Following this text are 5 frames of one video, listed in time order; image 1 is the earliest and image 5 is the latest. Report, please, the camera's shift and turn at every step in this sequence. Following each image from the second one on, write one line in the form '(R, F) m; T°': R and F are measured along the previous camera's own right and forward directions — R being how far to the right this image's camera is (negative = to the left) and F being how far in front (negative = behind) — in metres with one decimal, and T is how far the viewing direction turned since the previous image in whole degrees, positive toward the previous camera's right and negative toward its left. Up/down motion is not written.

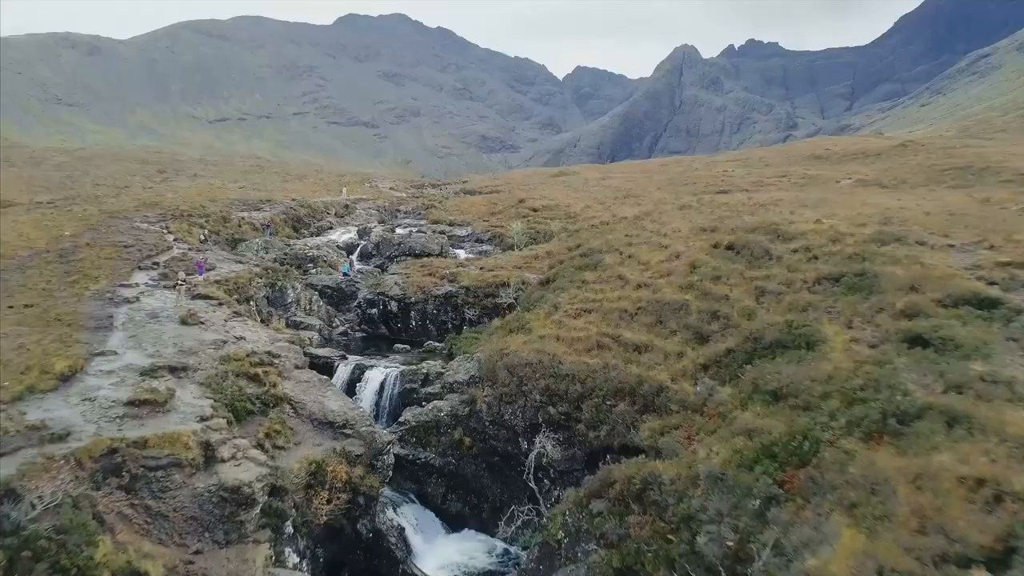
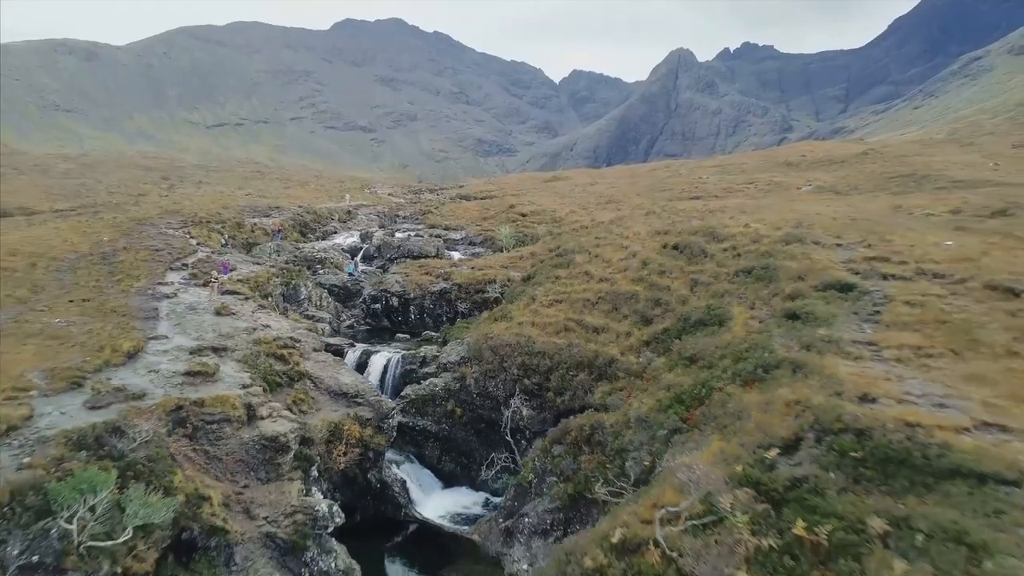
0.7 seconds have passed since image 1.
(+0.7, -6.0) m; 0°
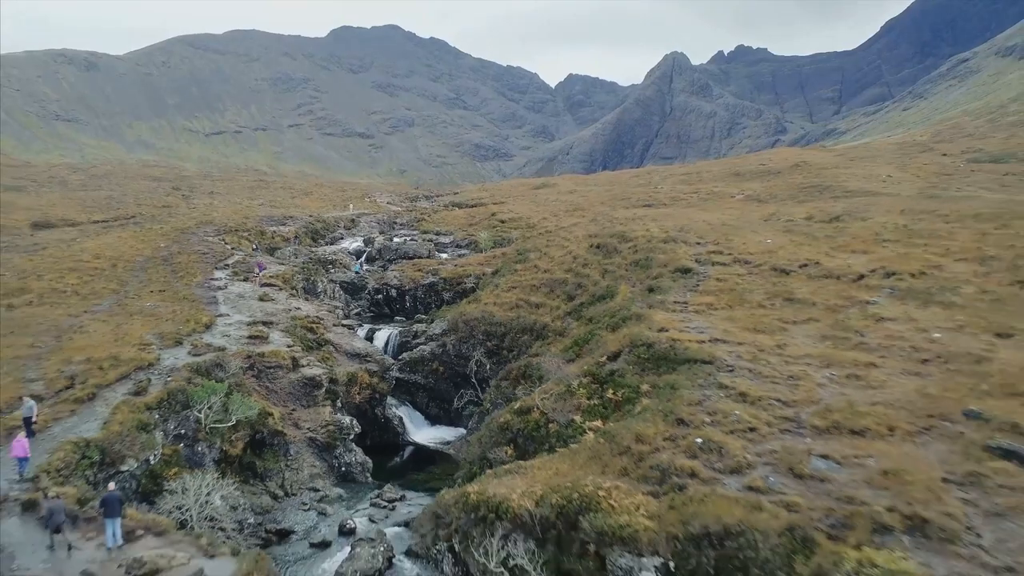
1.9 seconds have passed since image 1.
(+2.1, -13.2) m; 0°
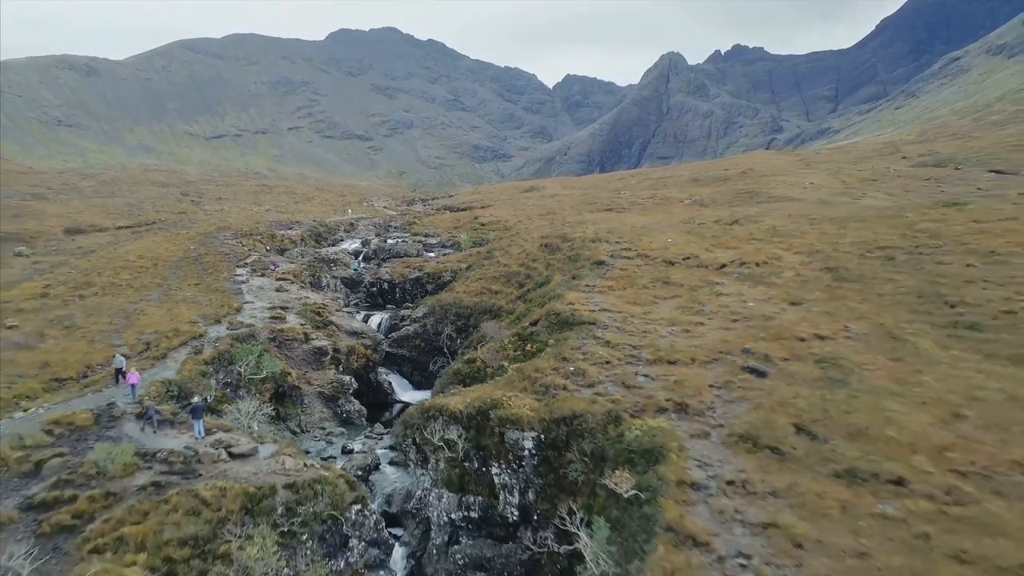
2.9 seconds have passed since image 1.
(+2.8, -12.5) m; 0°
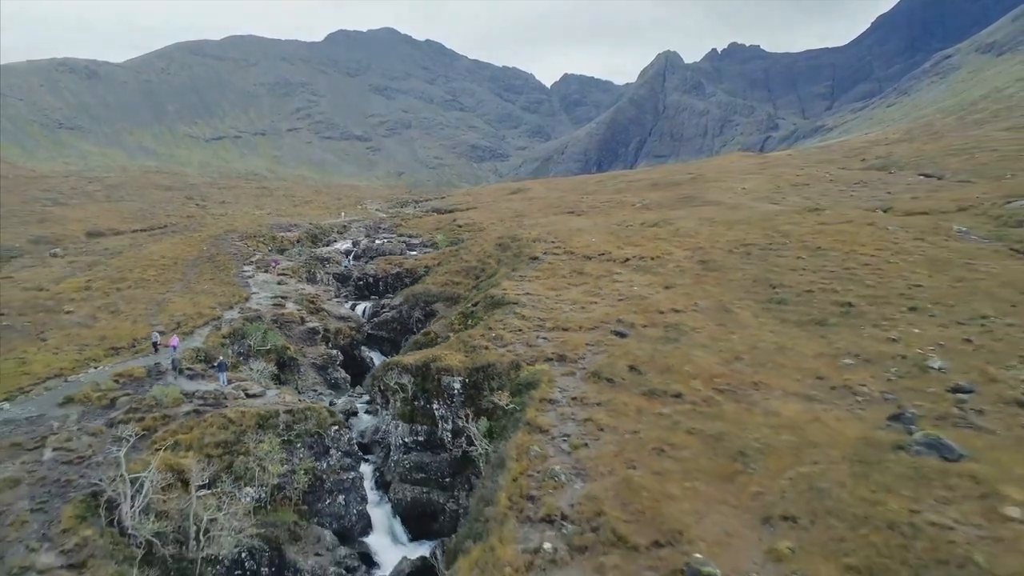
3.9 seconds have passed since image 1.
(+4.0, -13.1) m; 0°
